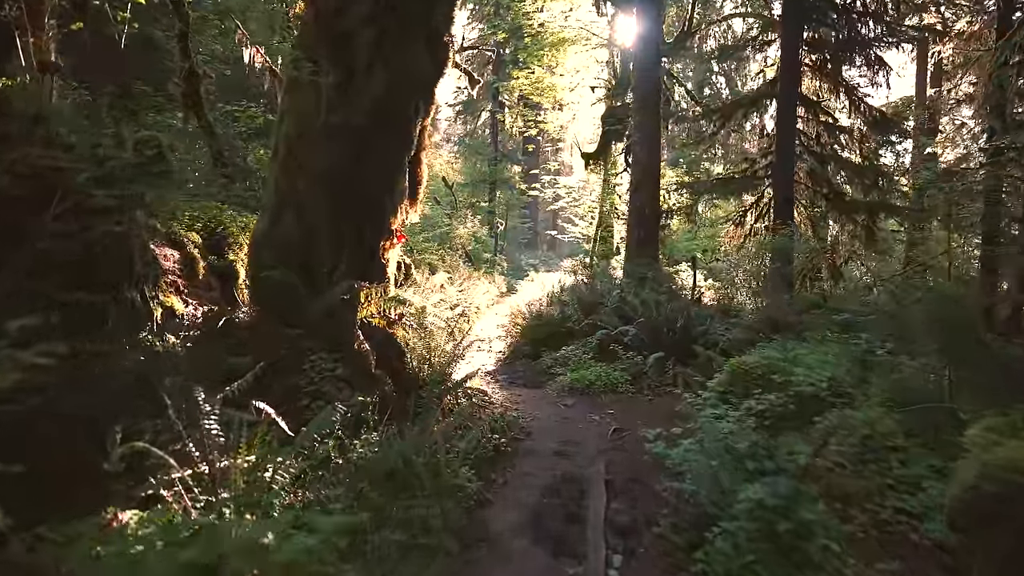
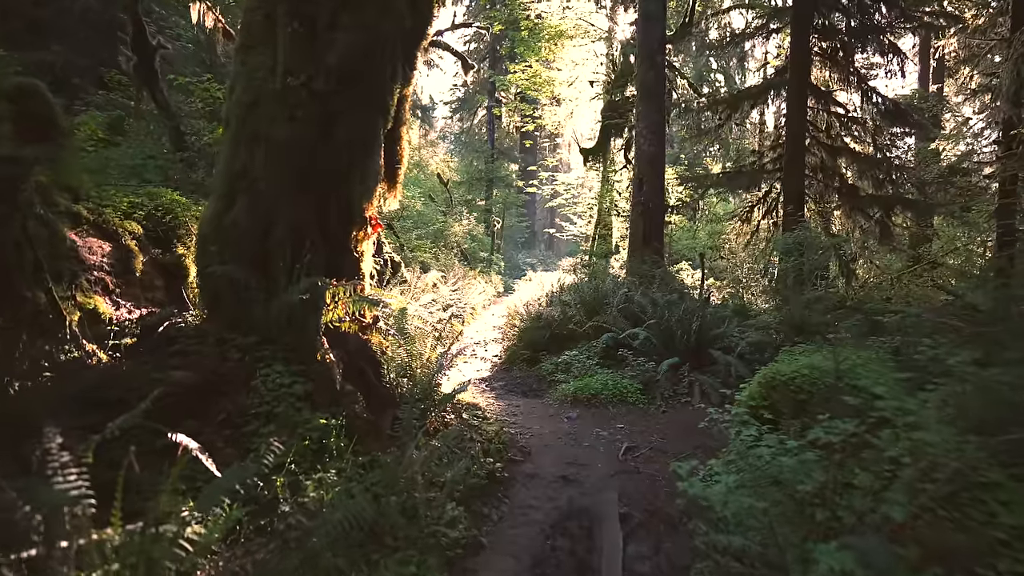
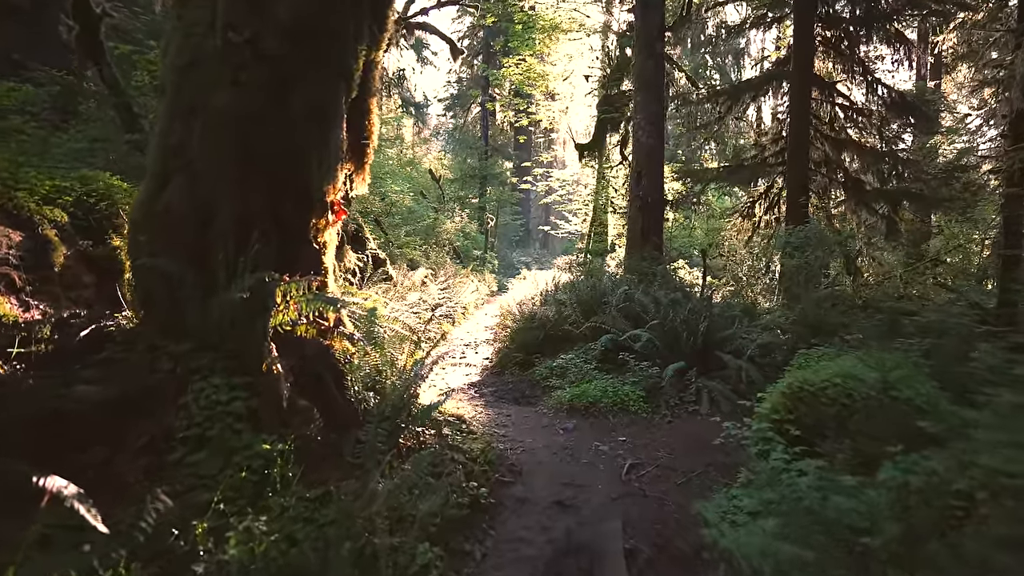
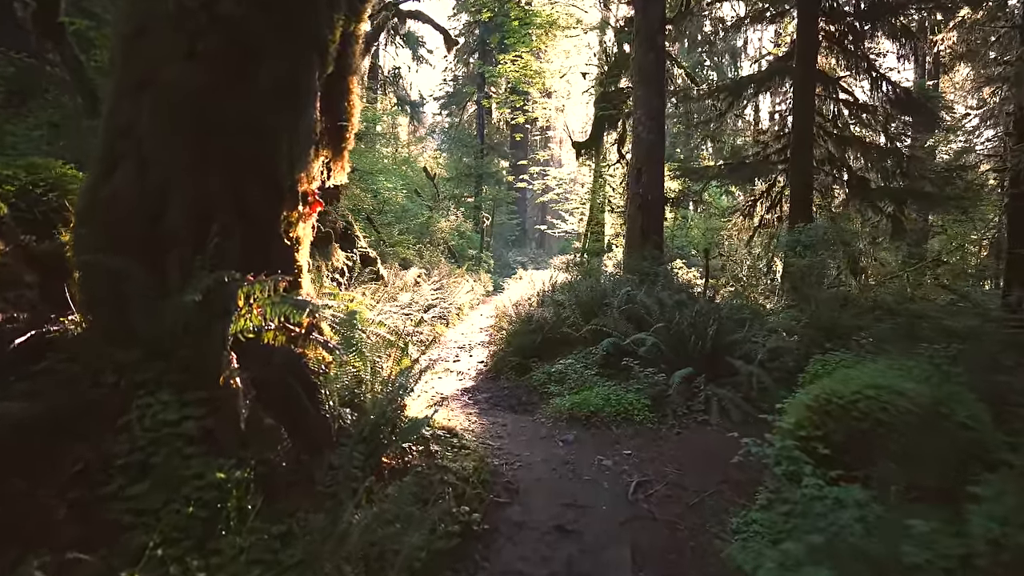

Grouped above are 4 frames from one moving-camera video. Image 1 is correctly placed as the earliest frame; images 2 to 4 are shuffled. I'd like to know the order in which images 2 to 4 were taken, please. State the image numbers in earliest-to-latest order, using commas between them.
2, 3, 4
